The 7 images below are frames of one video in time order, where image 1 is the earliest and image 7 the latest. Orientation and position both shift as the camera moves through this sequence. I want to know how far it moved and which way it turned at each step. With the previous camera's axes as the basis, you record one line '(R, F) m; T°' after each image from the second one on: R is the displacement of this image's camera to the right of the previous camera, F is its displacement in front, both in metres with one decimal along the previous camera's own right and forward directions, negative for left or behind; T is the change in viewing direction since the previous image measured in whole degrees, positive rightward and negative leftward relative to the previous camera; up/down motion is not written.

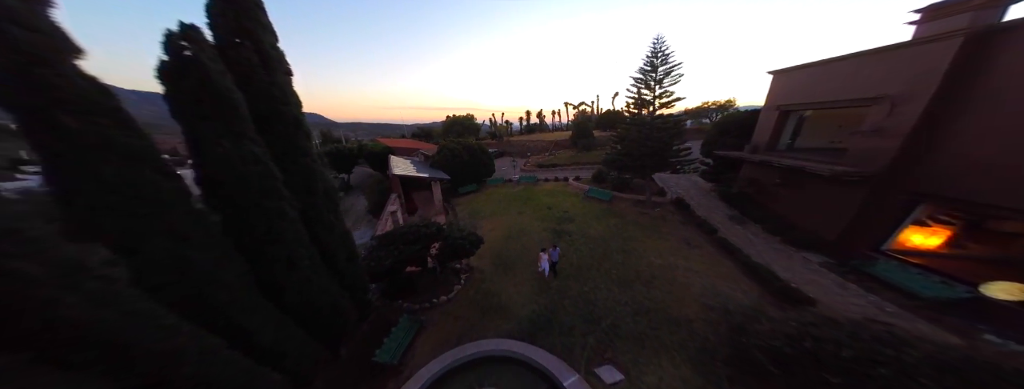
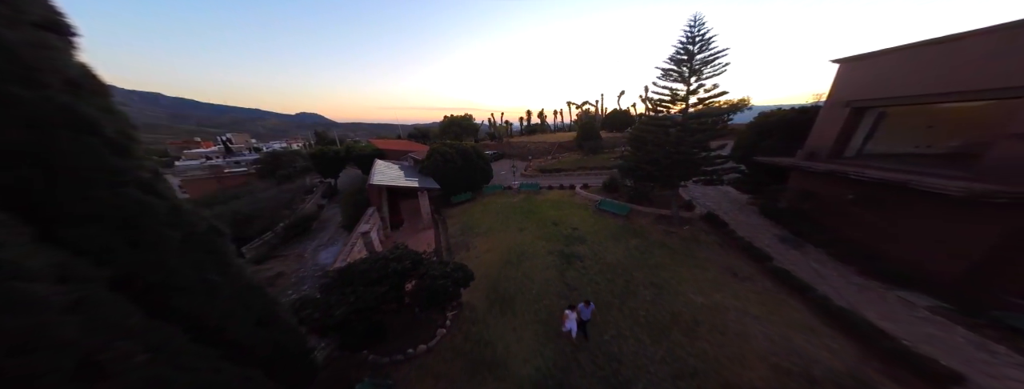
(+0.1, +2.4) m; 0°
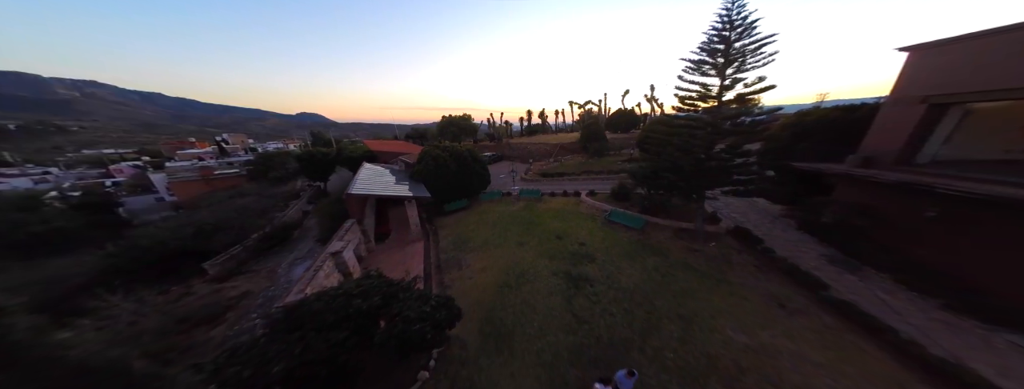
(+0.1, +1.6) m; 0°
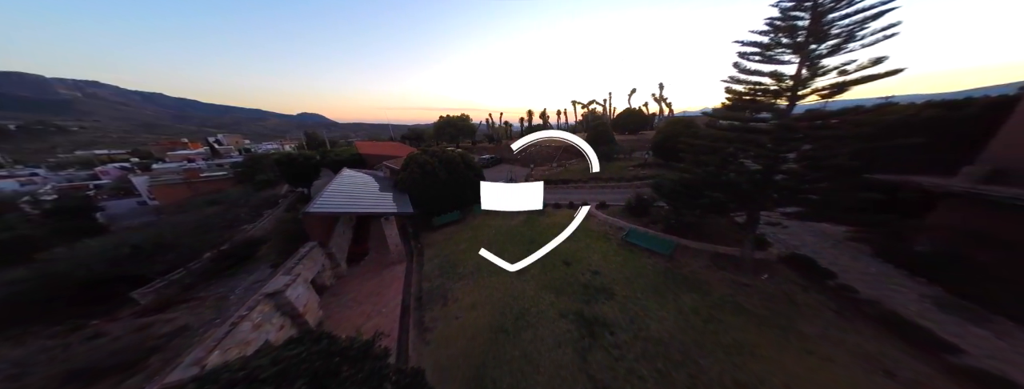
(+0.1, +2.2) m; 0°
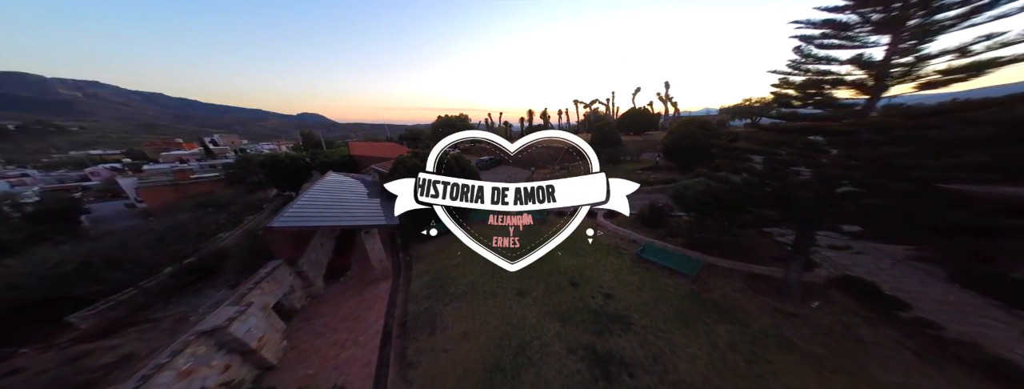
(+0.1, +1.3) m; 0°
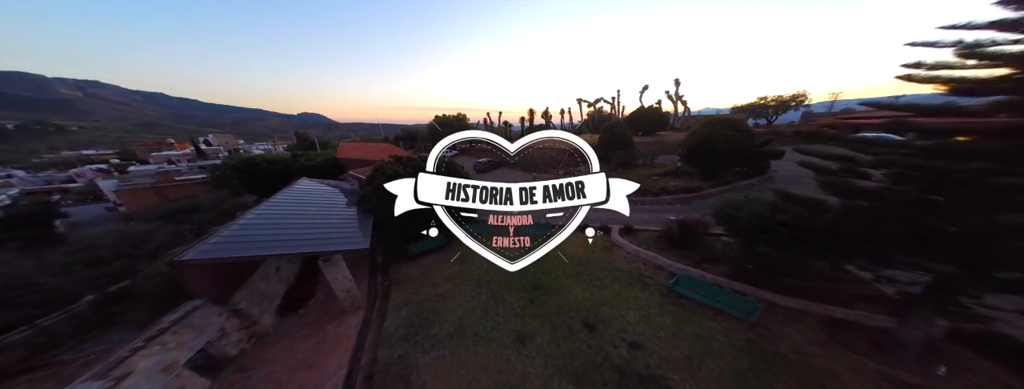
(+0.1, +1.9) m; 0°
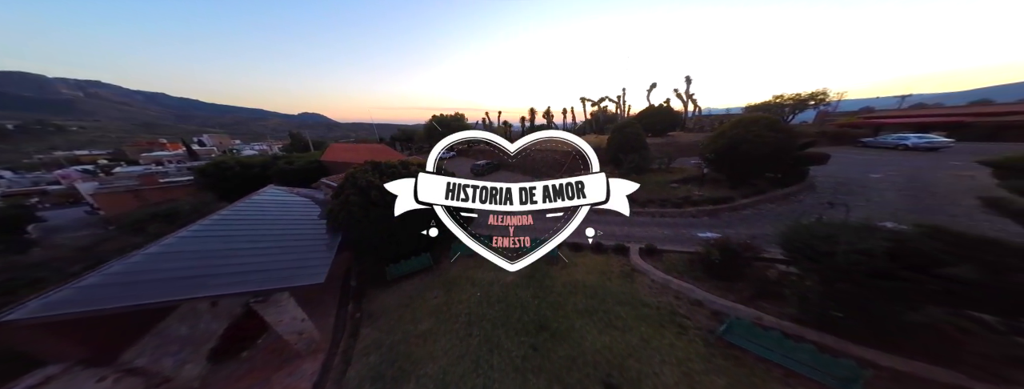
(+0.1, +1.8) m; 0°
